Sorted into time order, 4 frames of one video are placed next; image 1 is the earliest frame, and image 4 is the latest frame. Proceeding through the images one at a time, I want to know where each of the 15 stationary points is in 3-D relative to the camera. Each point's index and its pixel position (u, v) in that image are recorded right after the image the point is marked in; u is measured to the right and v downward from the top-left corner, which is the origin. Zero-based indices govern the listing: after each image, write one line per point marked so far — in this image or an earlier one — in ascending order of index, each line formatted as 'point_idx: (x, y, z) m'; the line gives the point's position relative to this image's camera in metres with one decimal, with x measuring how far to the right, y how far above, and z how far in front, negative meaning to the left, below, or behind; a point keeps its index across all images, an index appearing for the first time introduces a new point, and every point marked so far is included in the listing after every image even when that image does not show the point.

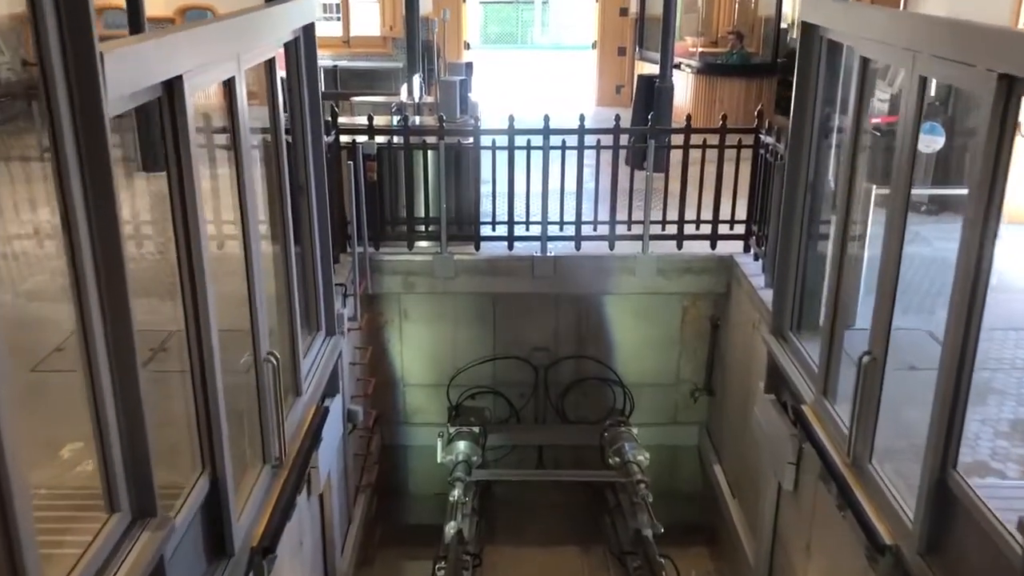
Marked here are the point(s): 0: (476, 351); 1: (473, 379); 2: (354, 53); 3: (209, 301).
0: (-0.2, -0.4, +6.2) m
1: (-0.3, -0.6, +6.3) m
2: (-1.9, +2.8, +10.7) m
3: (-0.9, 0.0, +2.7) m
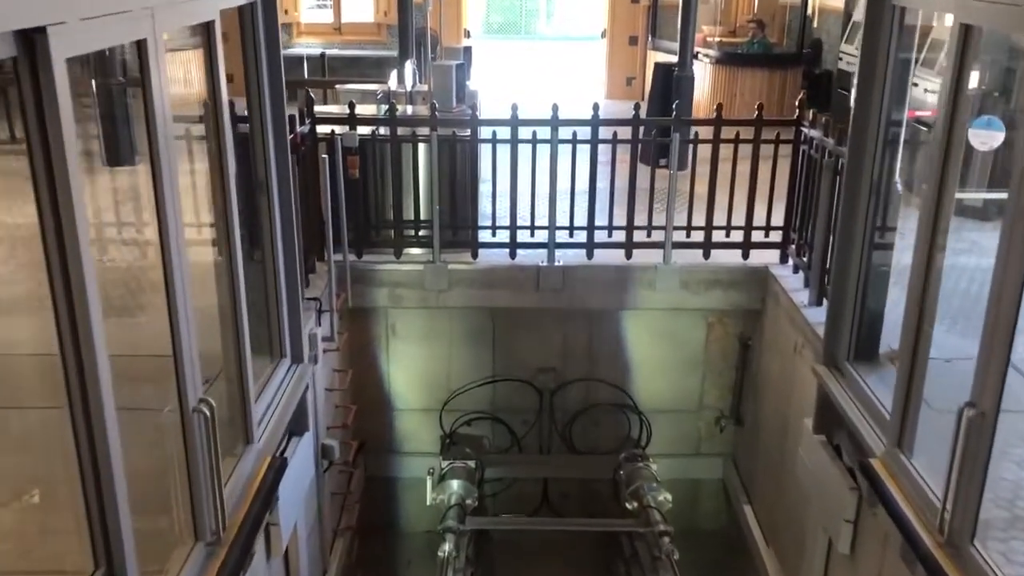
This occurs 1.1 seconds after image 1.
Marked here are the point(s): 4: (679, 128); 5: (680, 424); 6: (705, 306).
0: (-0.2, -0.5, +5.5) m
1: (-0.3, -0.7, +5.6) m
2: (-1.8, +2.7, +10.0) m
3: (-0.9, -0.1, +2.0) m
4: (+0.9, +0.9, +5.1) m
5: (+1.0, -0.8, +5.6) m
6: (+1.1, -0.1, +5.1) m
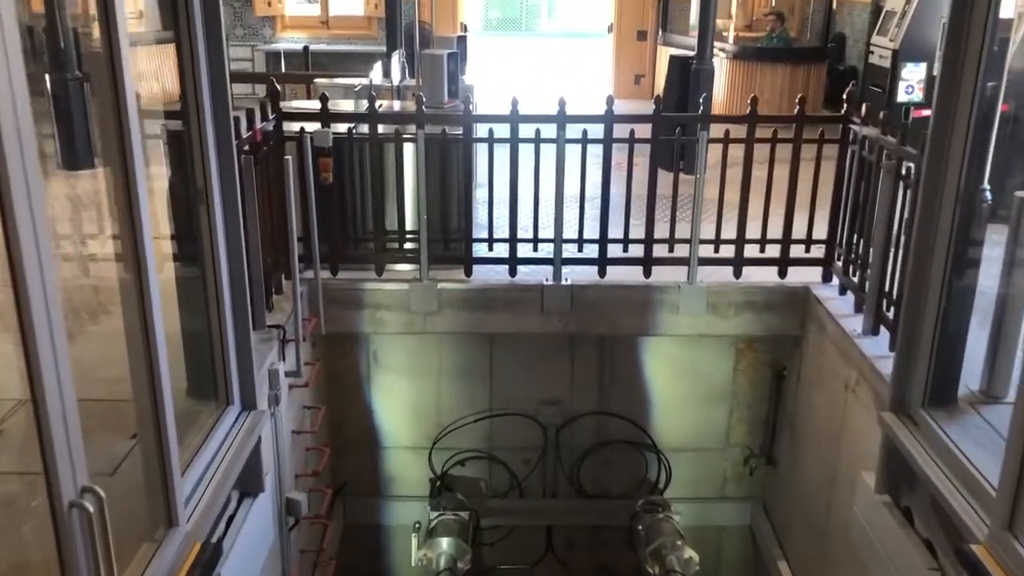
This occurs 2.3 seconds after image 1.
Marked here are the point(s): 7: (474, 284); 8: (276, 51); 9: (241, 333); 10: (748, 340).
0: (-0.2, -0.6, +4.8) m
1: (-0.3, -0.8, +4.9) m
2: (-1.8, +2.6, +9.3) m
3: (-0.9, -0.2, +1.3) m
4: (+0.9, +0.8, +4.4) m
5: (+1.0, -1.0, +4.9) m
6: (+1.1, -0.2, +4.4) m
7: (-0.2, 0.0, +4.3) m
8: (-2.3, +2.3, +9.0) m
9: (-0.9, -0.2, +3.1) m
10: (+1.2, -0.3, +4.6) m
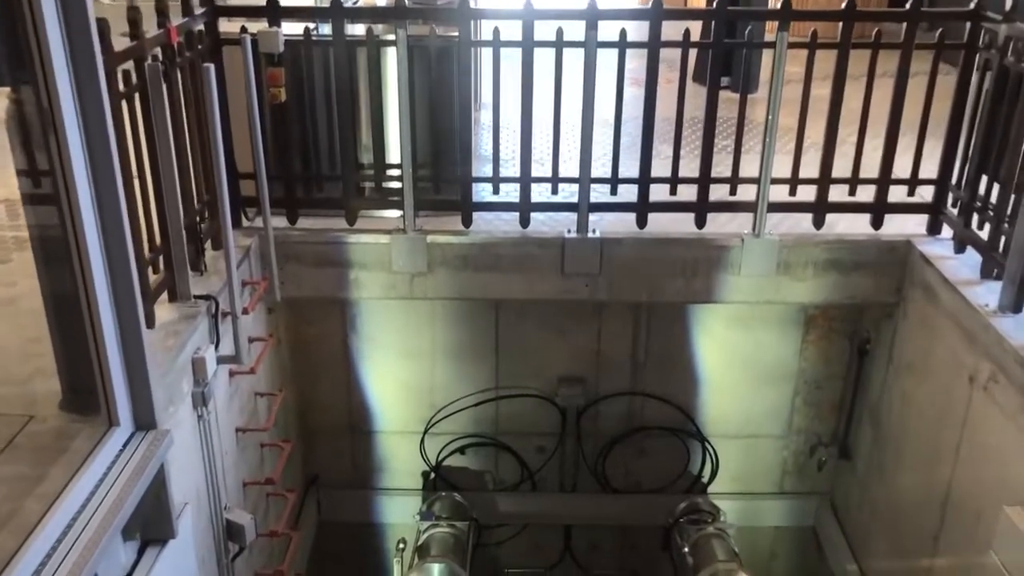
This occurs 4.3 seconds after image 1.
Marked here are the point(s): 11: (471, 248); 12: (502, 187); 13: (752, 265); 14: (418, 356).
0: (-0.2, -0.4, +3.8) m
1: (-0.2, -0.6, +3.9) m
2: (-1.7, +3.2, +8.1) m
3: (-0.9, -0.3, +0.3) m
4: (+1.0, +1.0, +3.3) m
5: (+1.1, -0.7, +4.0) m
6: (+1.1, 0.0, +3.4) m
7: (-0.1, +0.2, +3.3) m
8: (-2.2, +2.9, +7.8) m
9: (-0.9, -0.1, +2.1) m
10: (+1.2, -0.1, +3.6) m
11: (-0.2, +0.1, +3.3) m
12: (0.0, +0.4, +3.8) m
13: (+0.9, +0.1, +3.3) m
14: (-0.4, -0.3, +3.8) m
